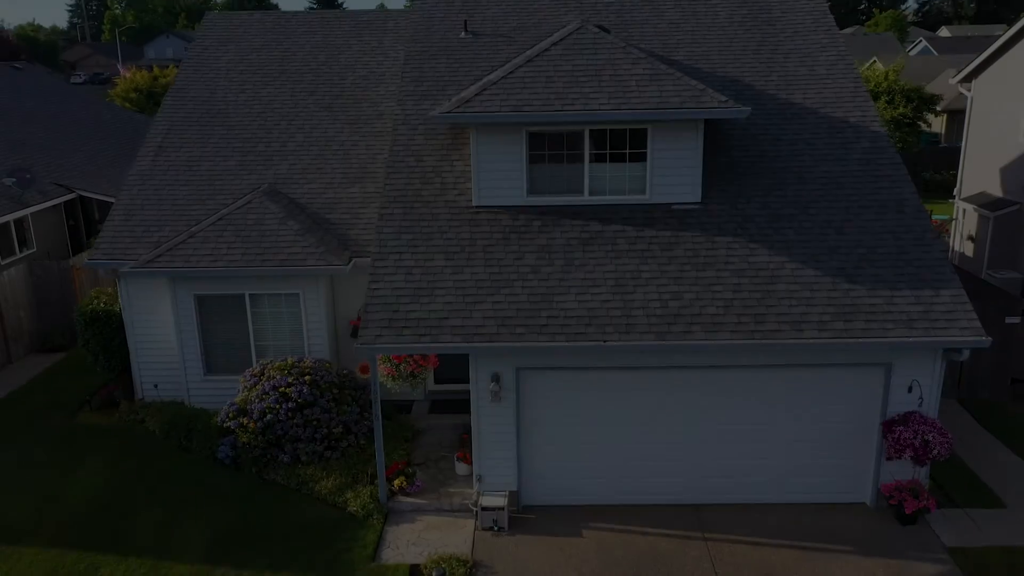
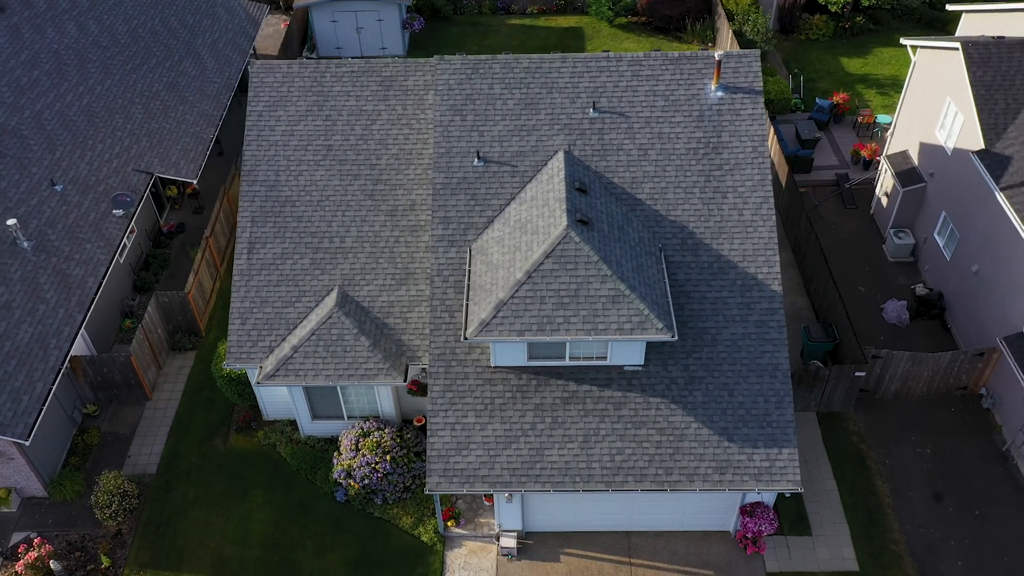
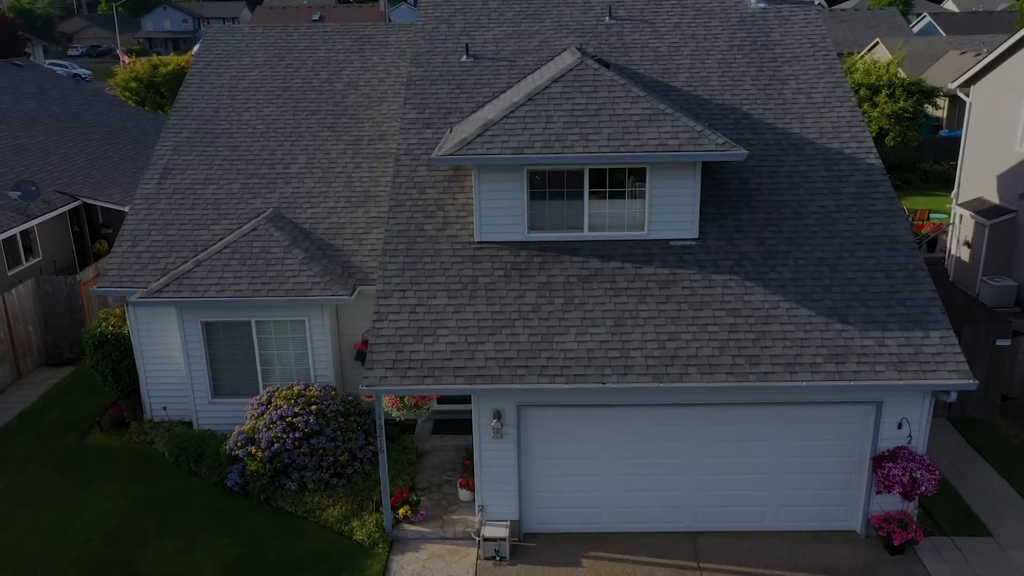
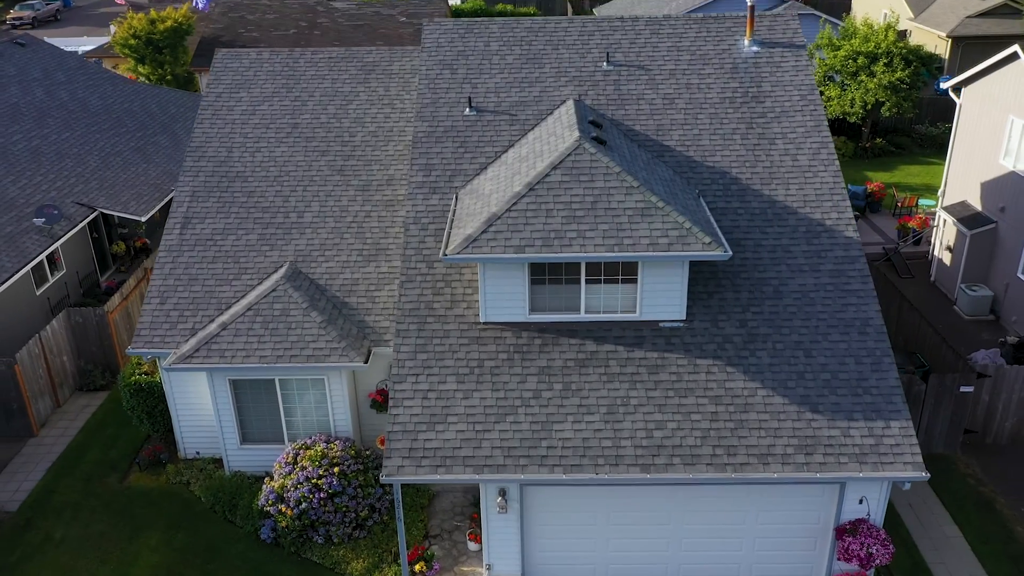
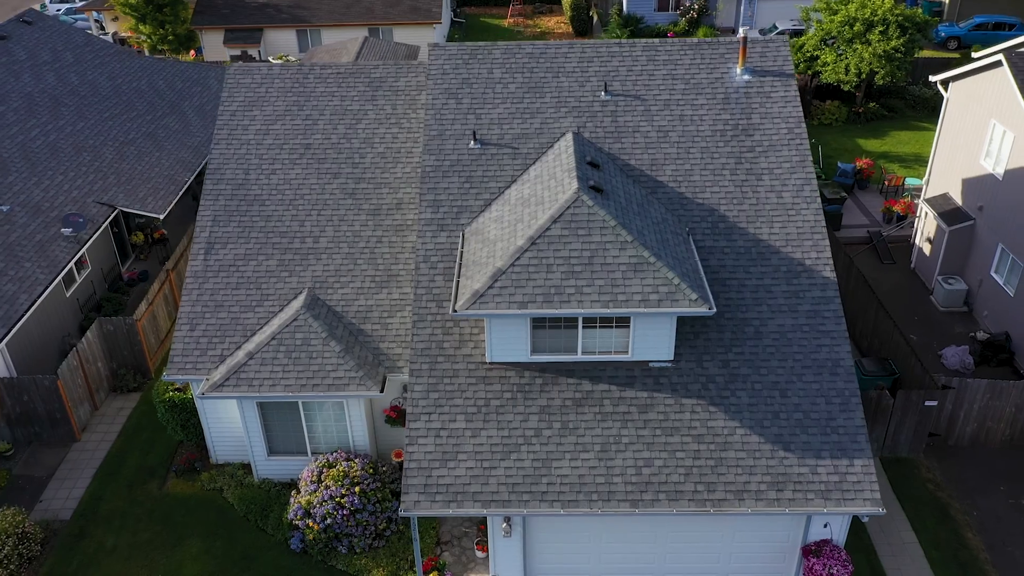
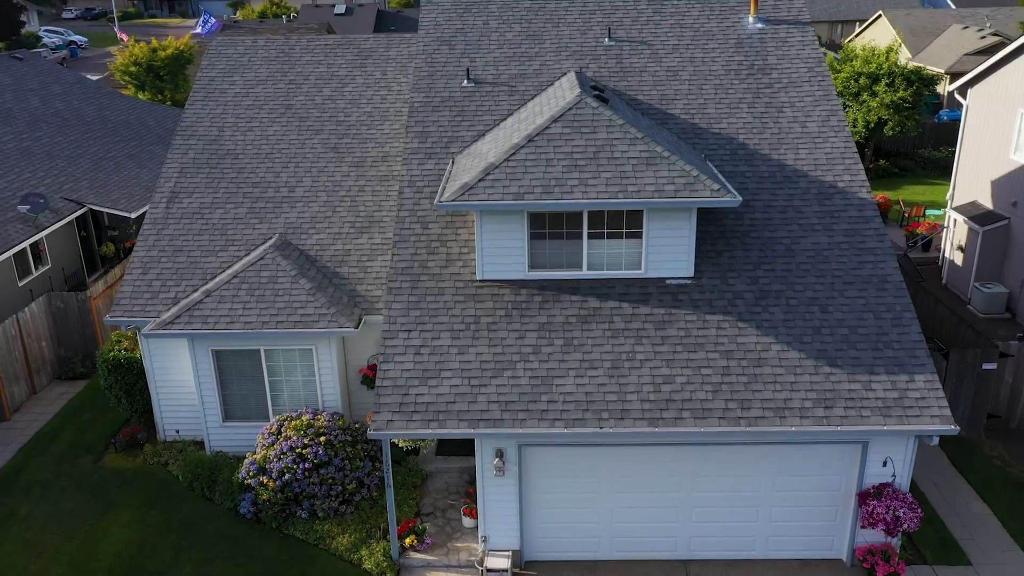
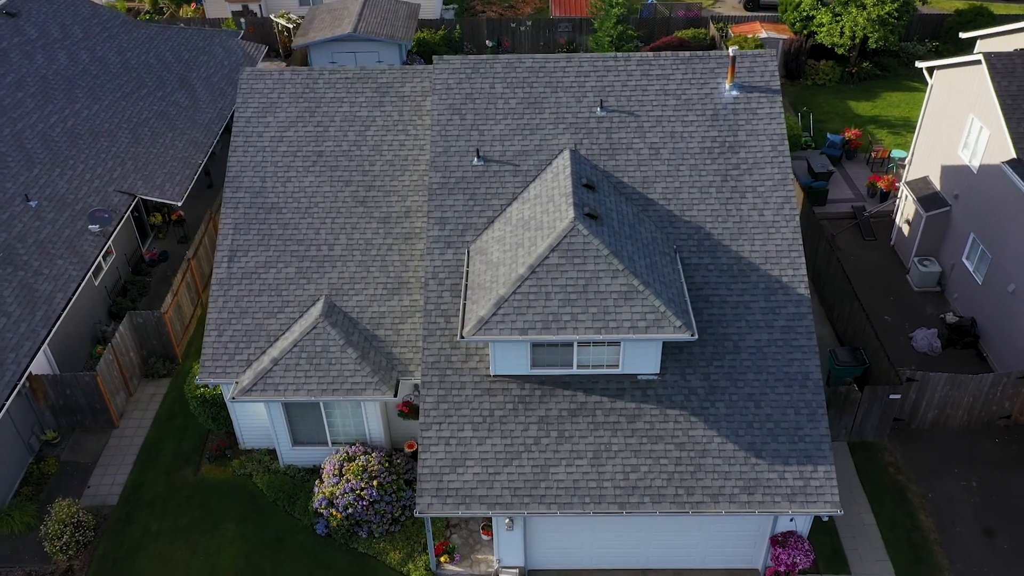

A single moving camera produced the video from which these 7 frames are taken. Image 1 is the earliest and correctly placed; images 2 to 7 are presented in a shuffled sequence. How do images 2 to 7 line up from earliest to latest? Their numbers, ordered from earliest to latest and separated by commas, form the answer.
3, 6, 4, 5, 7, 2
